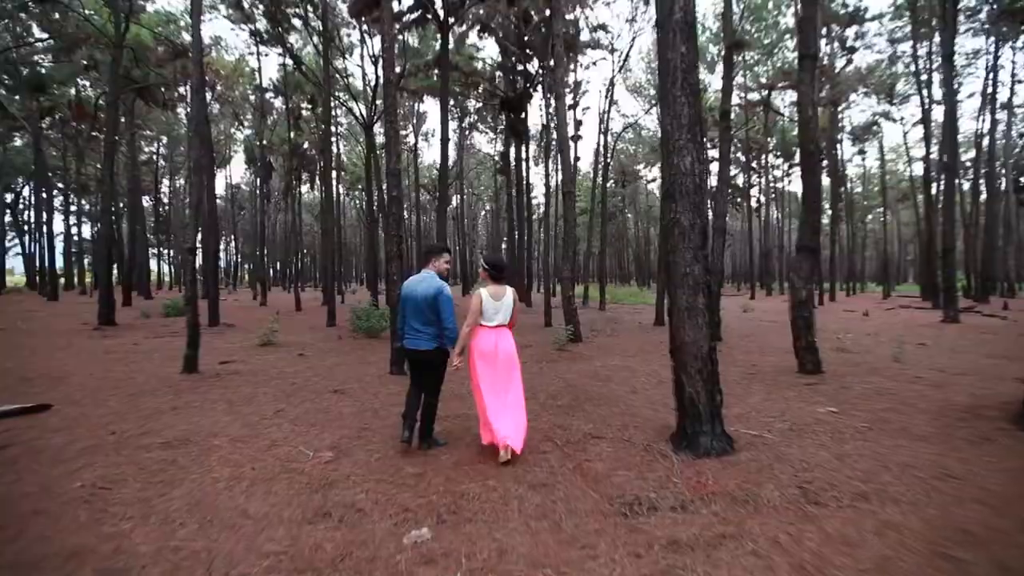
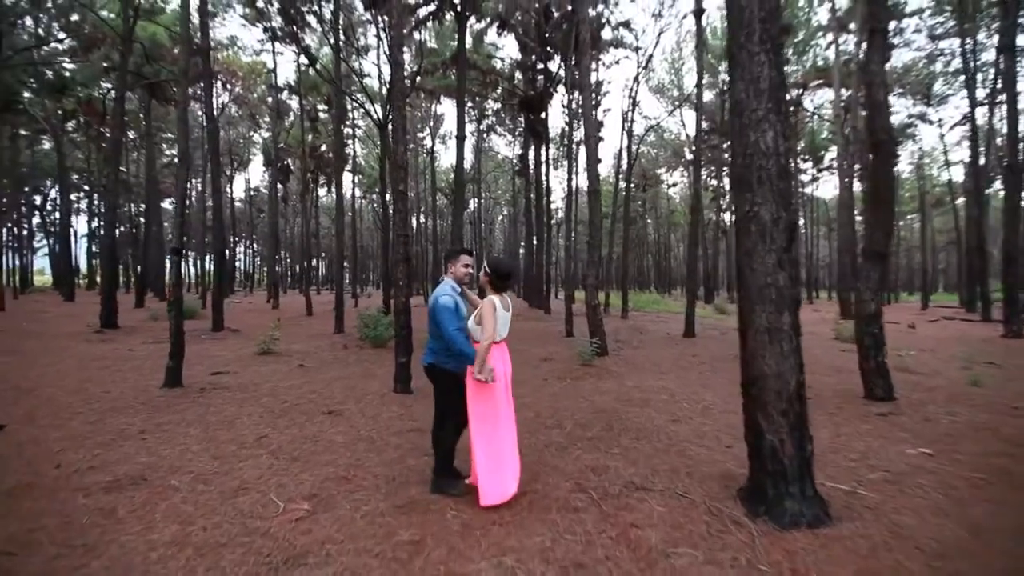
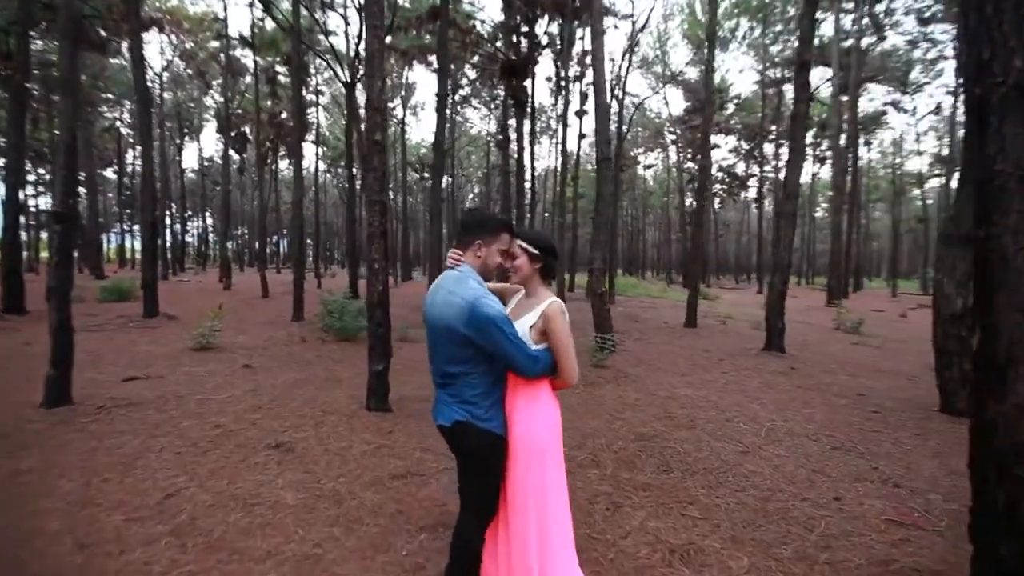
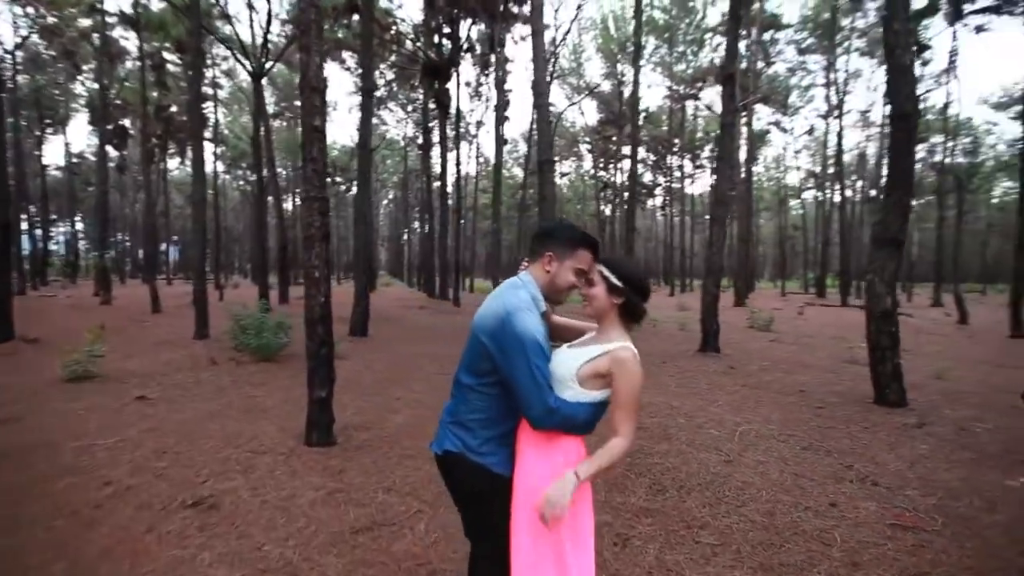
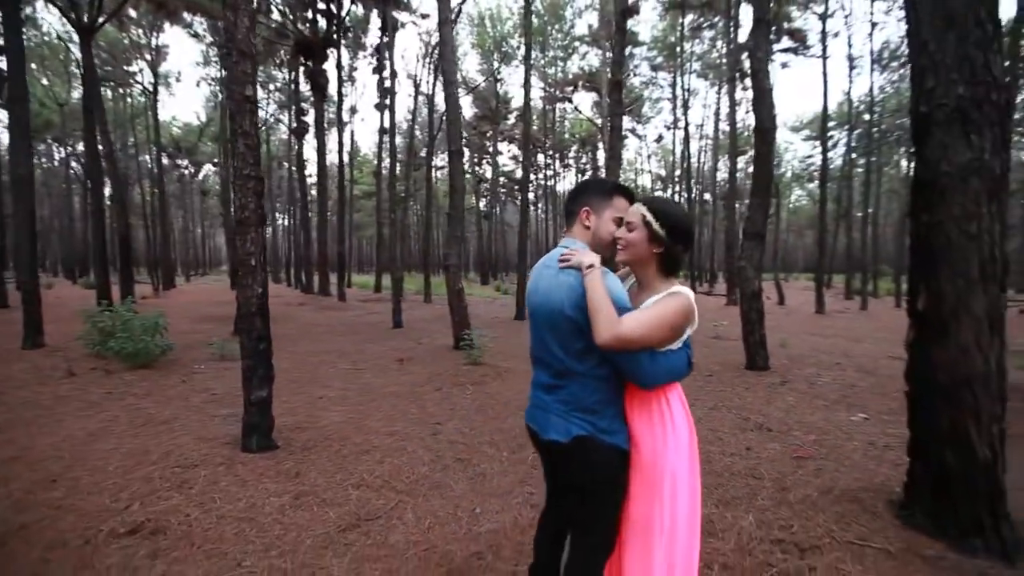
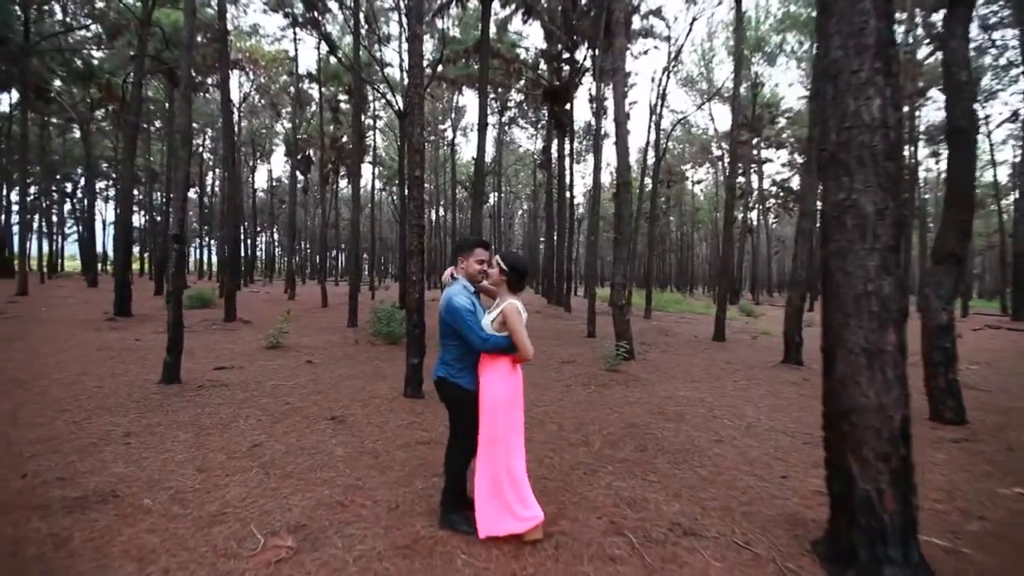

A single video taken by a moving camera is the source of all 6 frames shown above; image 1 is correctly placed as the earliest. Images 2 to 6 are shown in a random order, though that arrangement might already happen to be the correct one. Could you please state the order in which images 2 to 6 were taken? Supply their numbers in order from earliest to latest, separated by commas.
2, 6, 3, 4, 5
